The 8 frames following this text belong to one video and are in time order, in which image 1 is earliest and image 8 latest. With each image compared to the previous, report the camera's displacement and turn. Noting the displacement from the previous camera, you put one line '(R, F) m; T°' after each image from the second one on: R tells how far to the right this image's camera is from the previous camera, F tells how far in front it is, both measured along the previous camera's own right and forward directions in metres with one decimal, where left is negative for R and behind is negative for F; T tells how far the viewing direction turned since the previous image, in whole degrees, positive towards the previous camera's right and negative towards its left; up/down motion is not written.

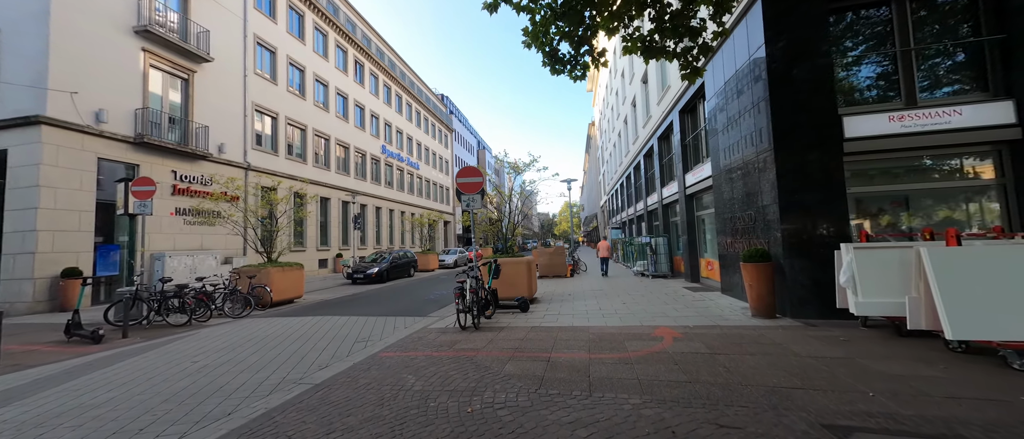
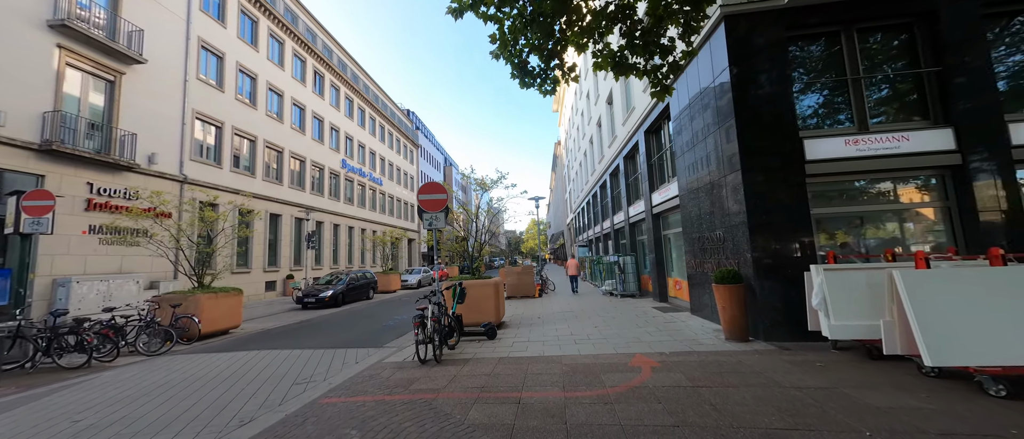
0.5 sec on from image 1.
(0.0, +0.4) m; +6°
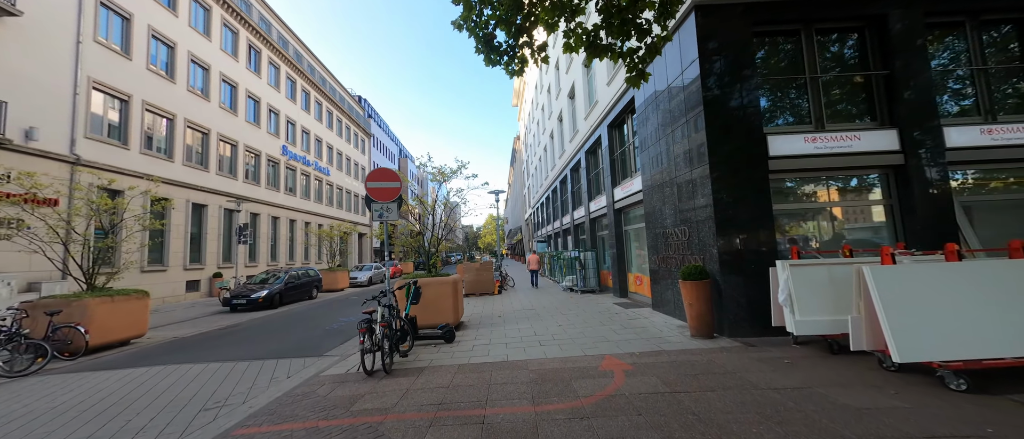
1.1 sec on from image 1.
(-0.1, +0.5) m; +7°
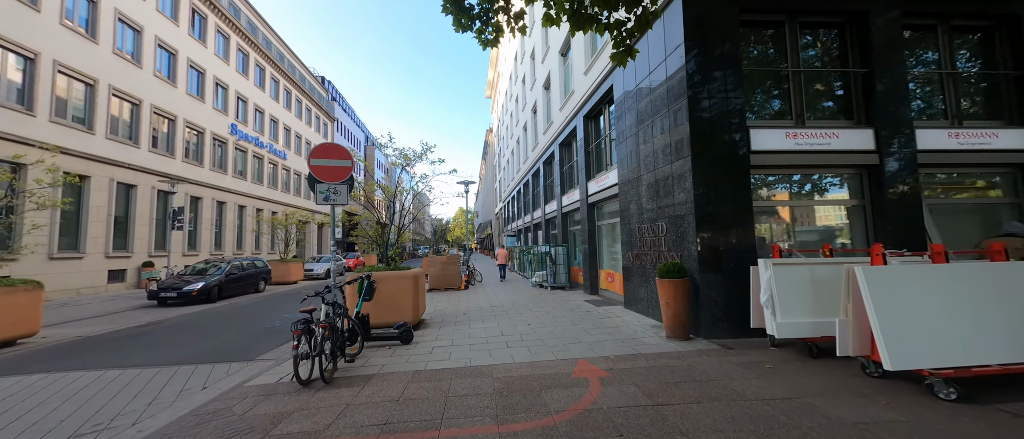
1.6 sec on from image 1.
(0.0, +0.6) m; +5°
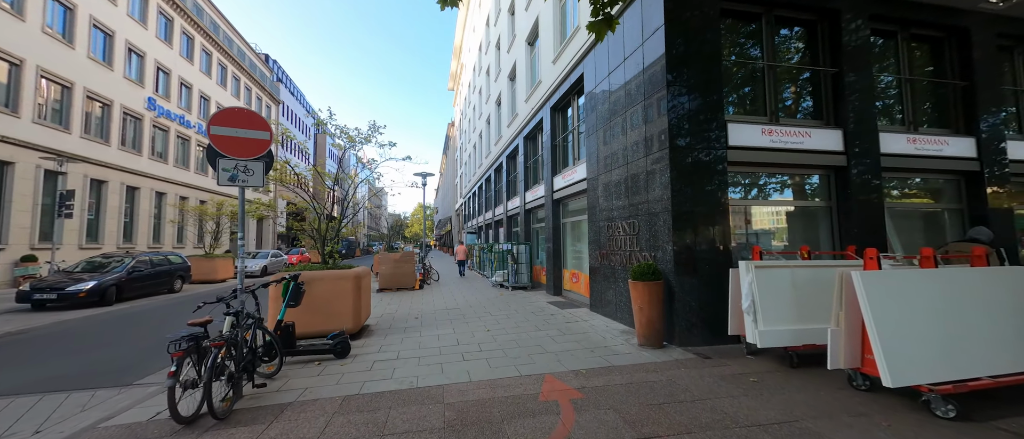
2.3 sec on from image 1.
(0.0, +0.7) m; +7°
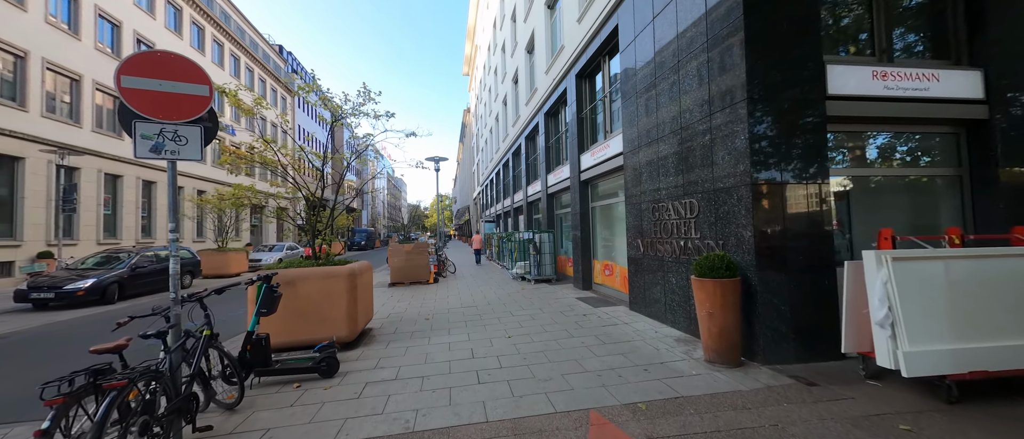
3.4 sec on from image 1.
(-0.1, +1.1) m; -3°
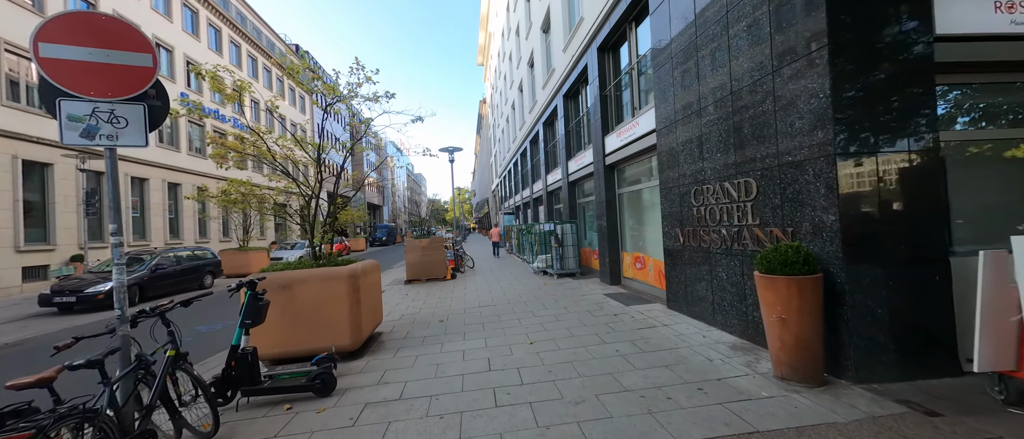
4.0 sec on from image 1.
(0.0, +0.6) m; -3°
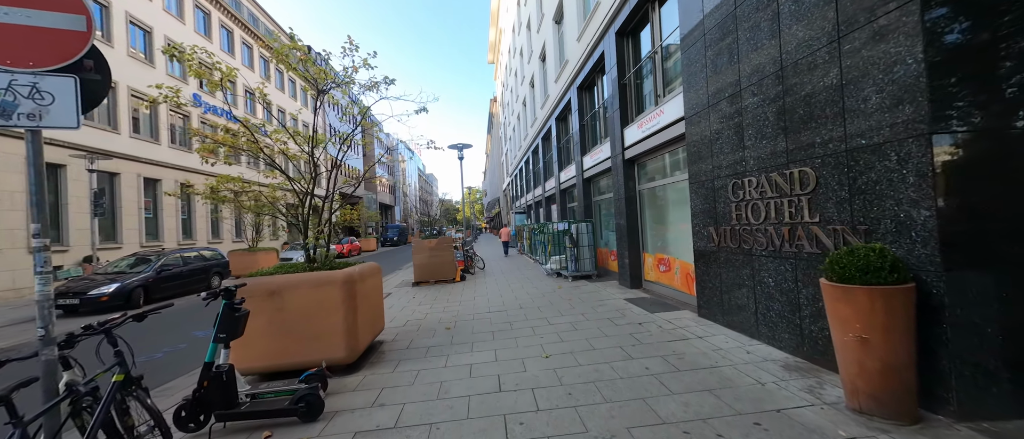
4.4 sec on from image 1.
(0.0, +0.5) m; -2°
